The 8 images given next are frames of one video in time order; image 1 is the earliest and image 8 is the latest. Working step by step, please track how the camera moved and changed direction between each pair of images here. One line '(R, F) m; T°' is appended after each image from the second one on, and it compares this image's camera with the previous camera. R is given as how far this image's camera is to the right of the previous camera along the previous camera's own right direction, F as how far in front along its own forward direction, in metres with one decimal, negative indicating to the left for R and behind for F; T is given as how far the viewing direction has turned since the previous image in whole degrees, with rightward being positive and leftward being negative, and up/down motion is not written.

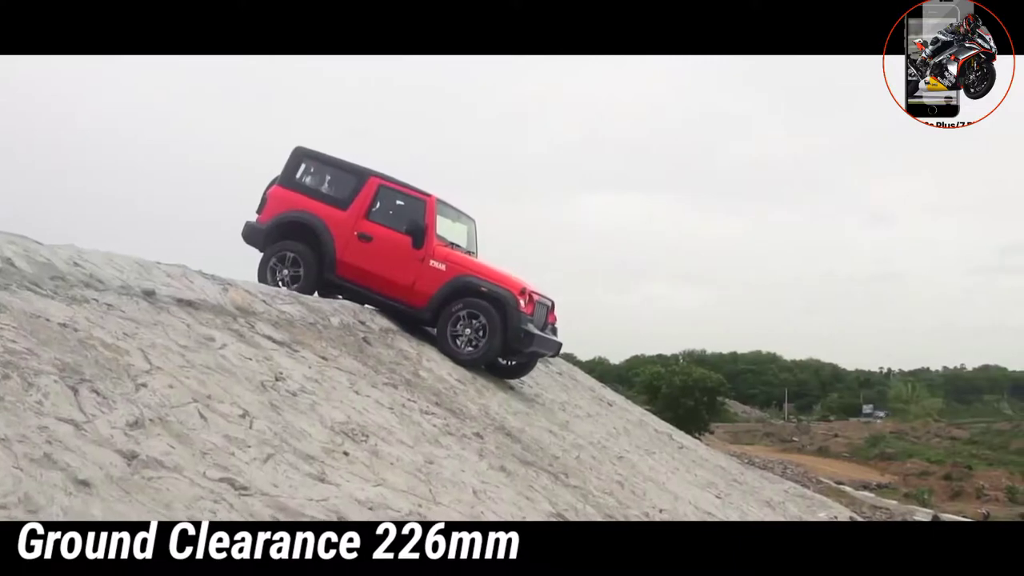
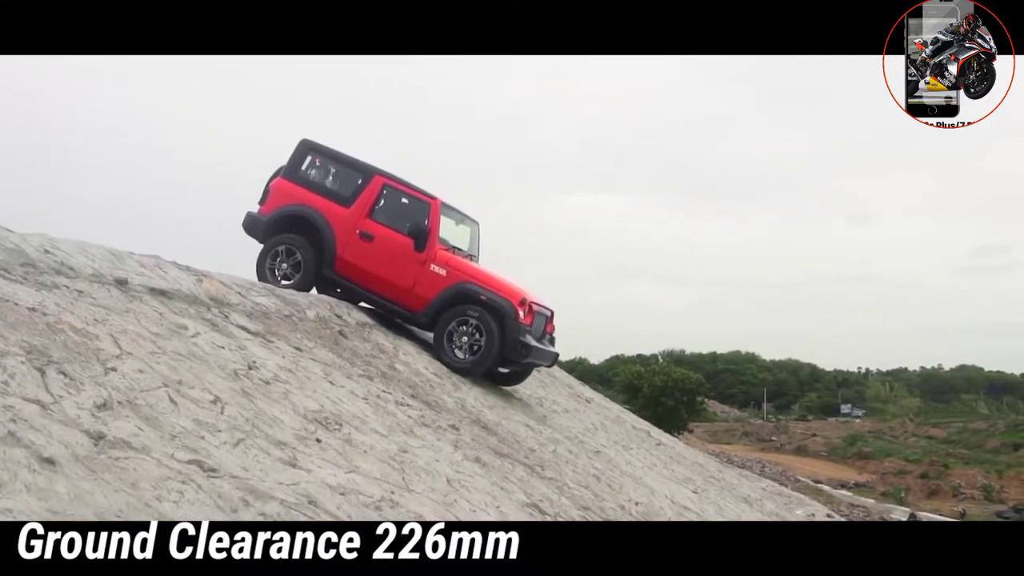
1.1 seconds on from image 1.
(+0.2, -0.1) m; 0°
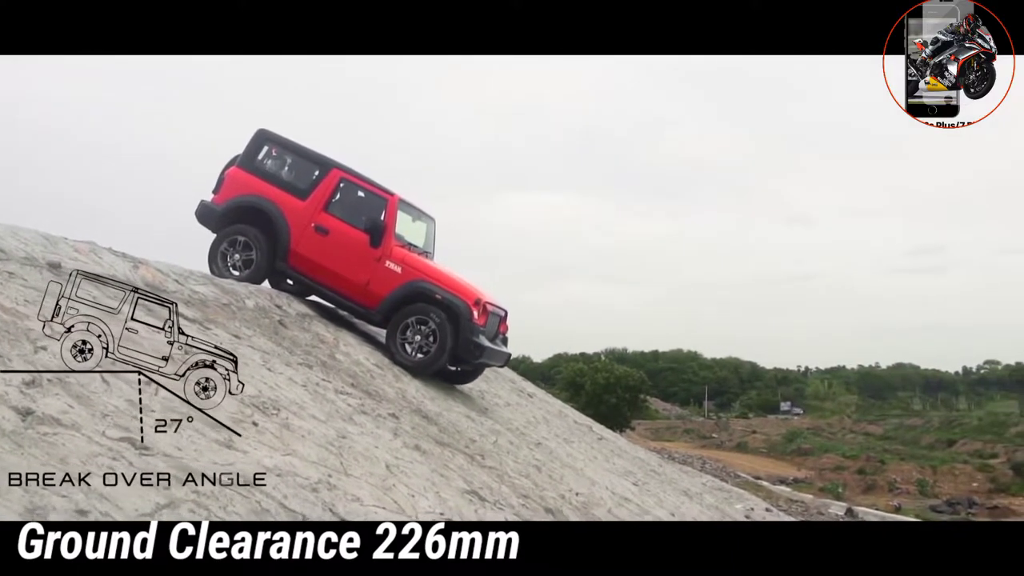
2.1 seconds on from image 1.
(+0.4, -0.2) m; +1°
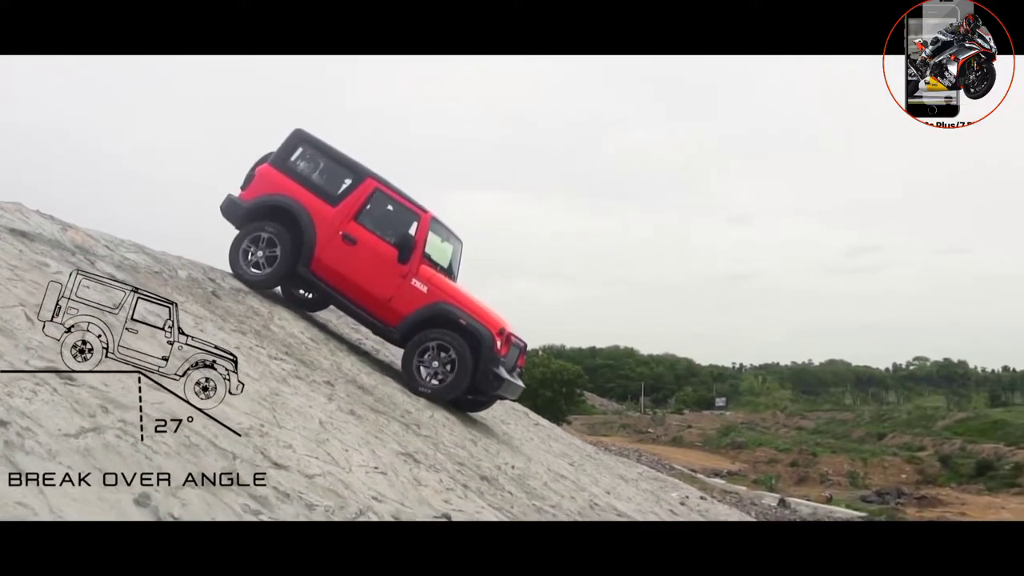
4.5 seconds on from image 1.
(+0.6, -0.3) m; 0°
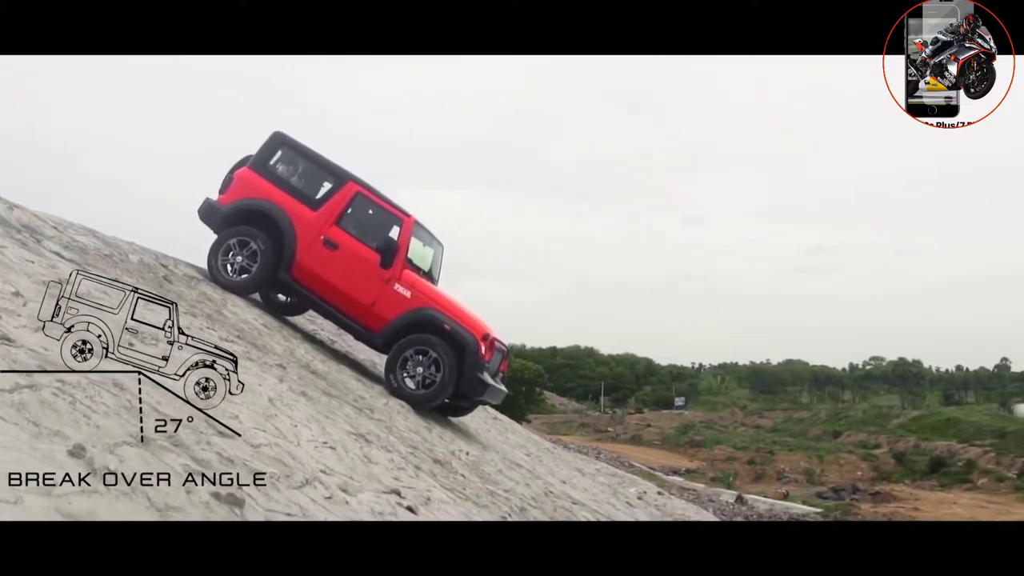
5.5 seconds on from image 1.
(+0.4, -0.2) m; 0°
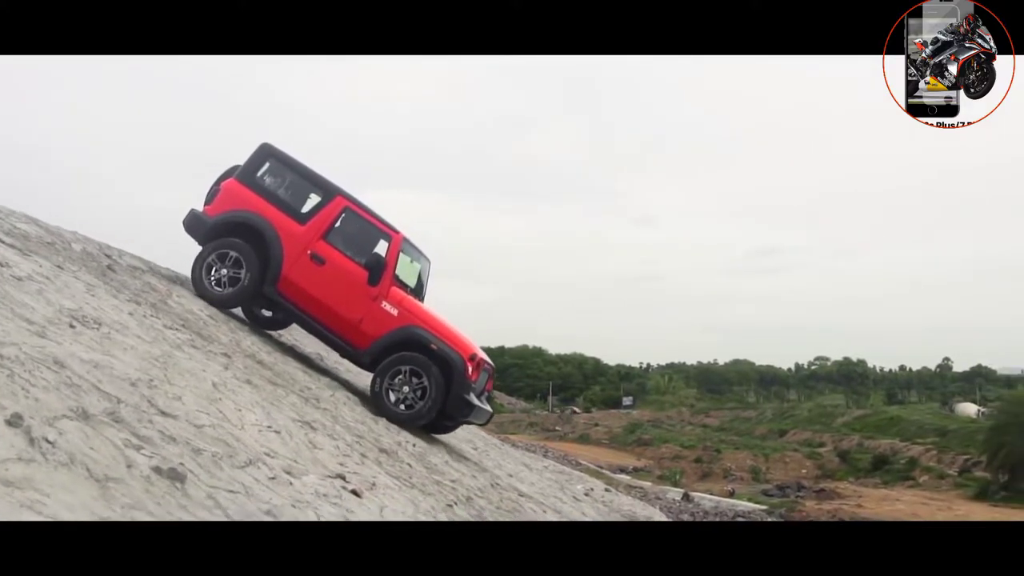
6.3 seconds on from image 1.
(+0.5, -0.2) m; +1°
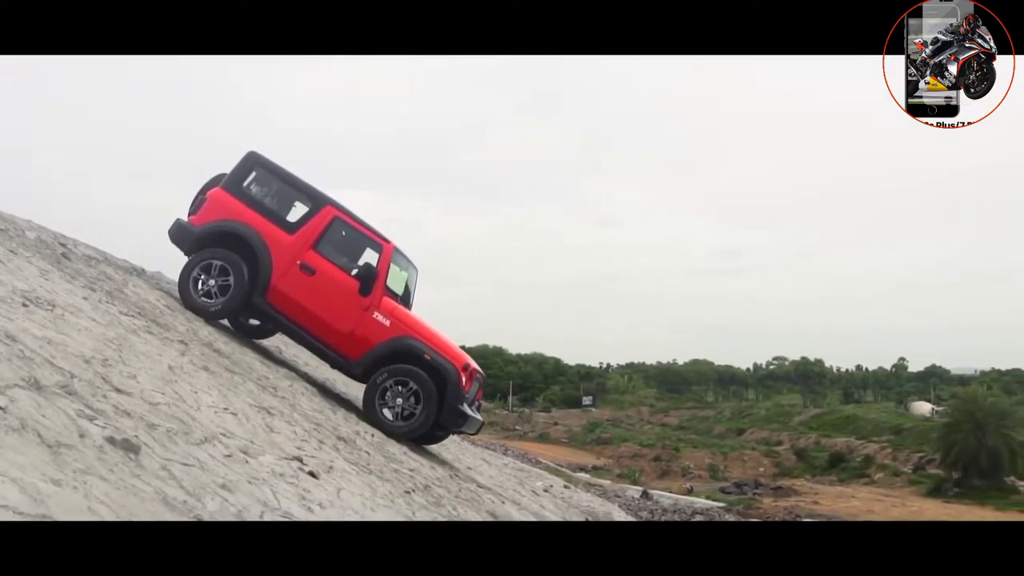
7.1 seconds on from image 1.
(+0.4, -0.2) m; 0°
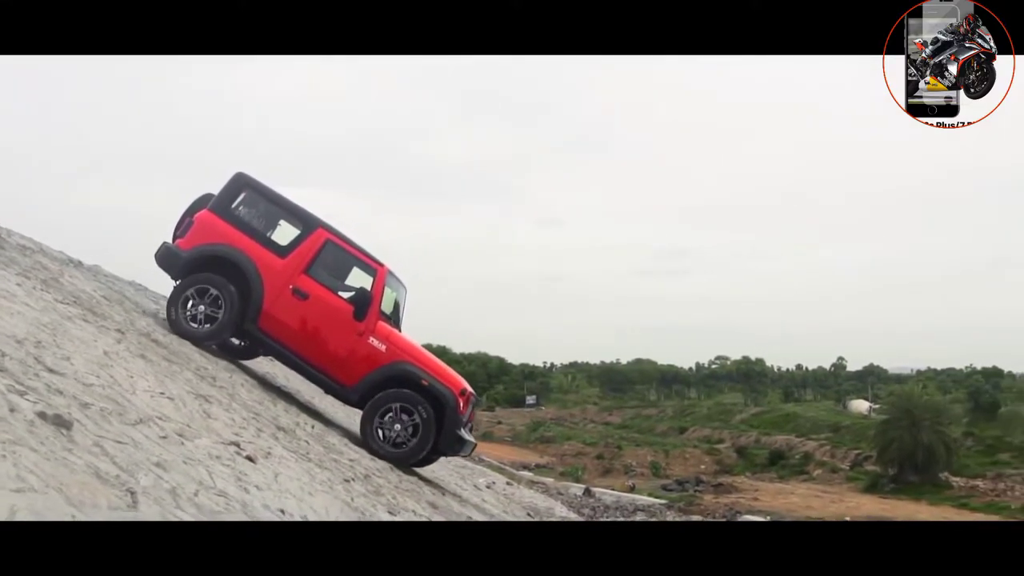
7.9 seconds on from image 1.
(+0.6, -0.2) m; +1°
